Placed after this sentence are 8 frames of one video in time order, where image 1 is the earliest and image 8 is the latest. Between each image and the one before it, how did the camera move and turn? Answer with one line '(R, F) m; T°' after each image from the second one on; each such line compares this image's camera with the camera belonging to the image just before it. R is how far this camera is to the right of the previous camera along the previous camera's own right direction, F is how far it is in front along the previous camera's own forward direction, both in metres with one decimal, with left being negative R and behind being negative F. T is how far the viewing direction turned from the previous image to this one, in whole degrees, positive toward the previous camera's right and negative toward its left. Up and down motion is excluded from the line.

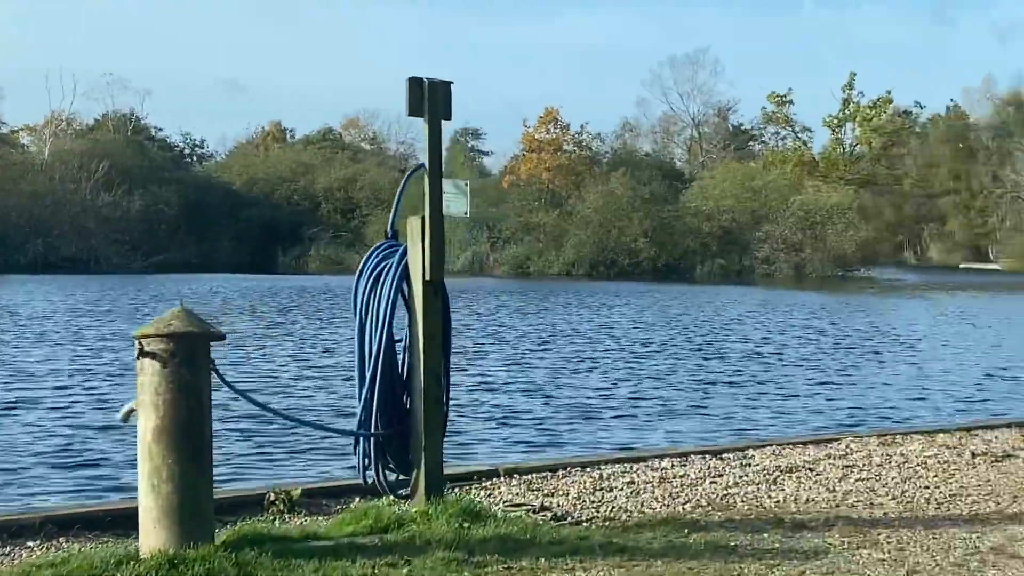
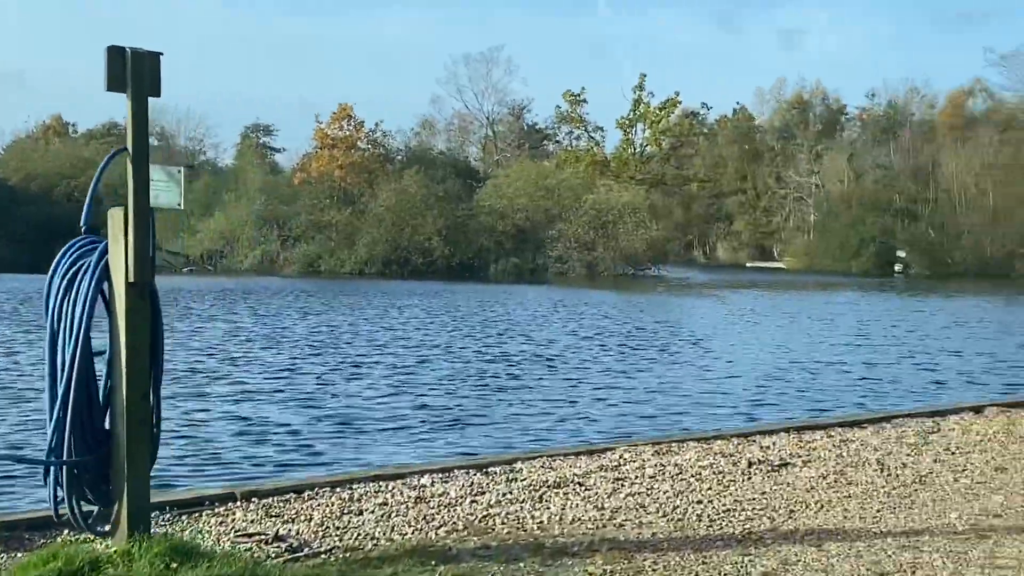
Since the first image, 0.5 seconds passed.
(+0.3, +0.8) m; +8°
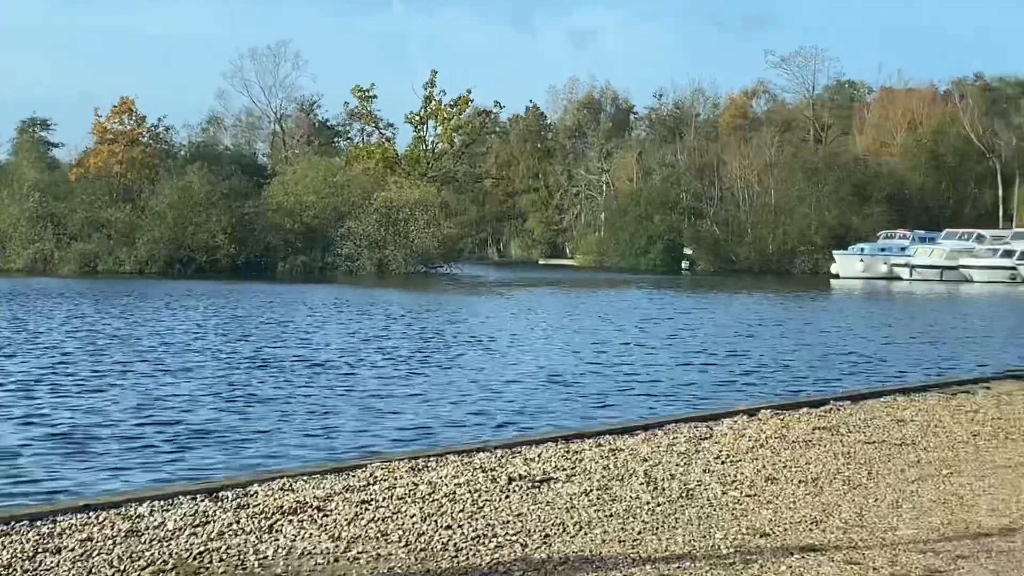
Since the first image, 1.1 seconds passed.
(+0.3, +0.8) m; +8°
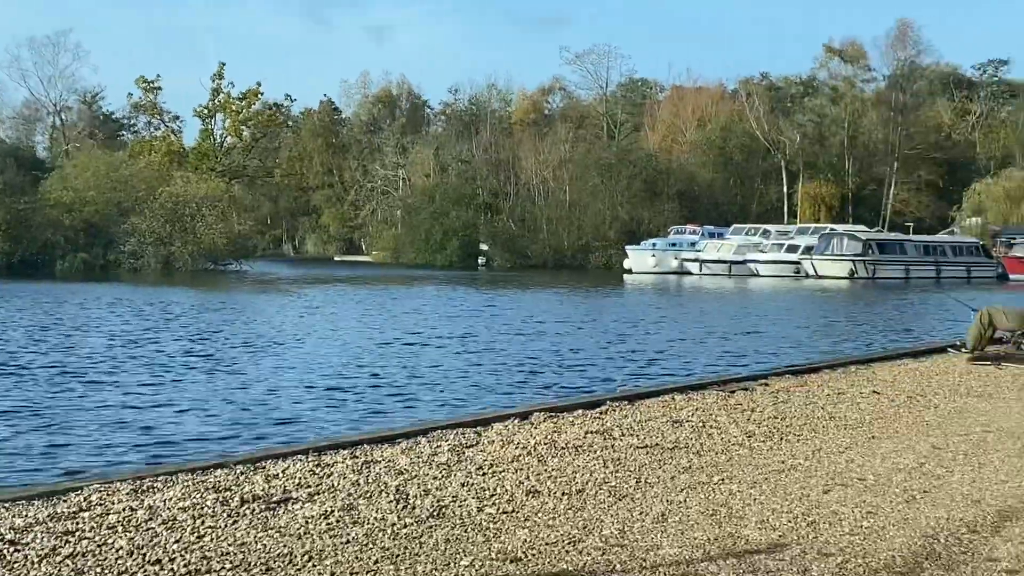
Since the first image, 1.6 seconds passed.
(+0.4, +0.7) m; +8°
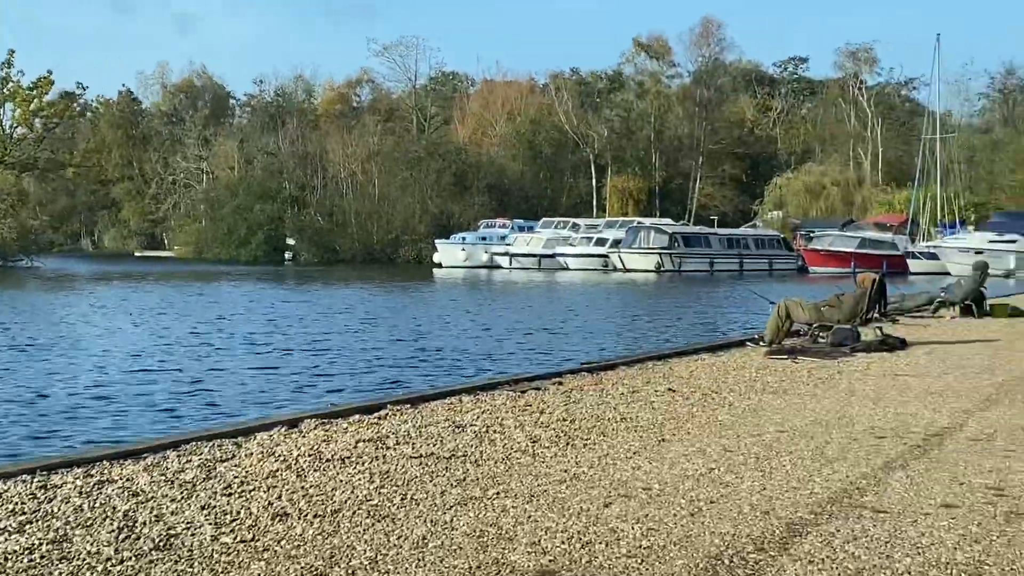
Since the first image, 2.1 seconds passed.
(+0.3, +0.8) m; +7°
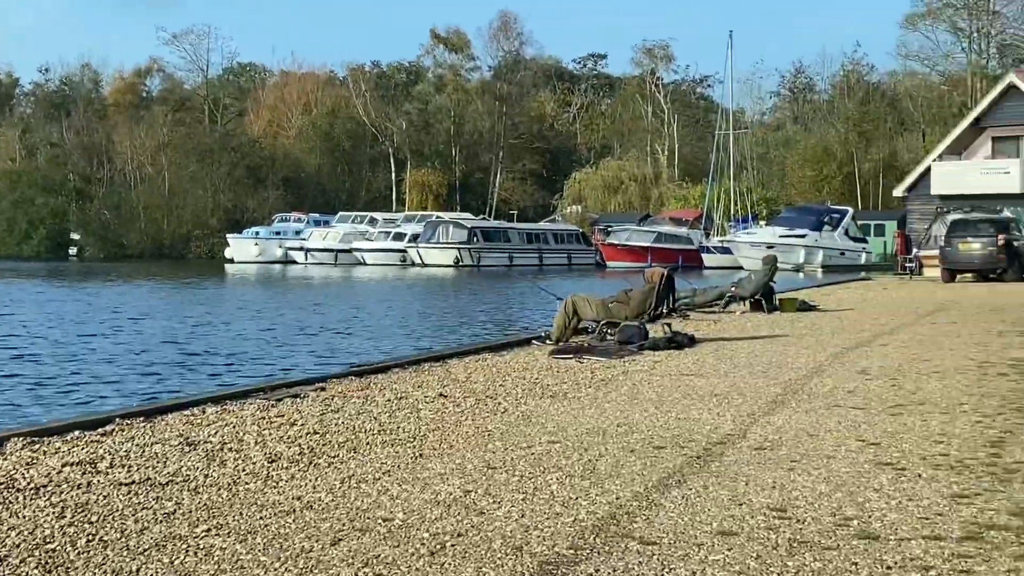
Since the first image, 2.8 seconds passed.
(+0.4, +1.1) m; +8°
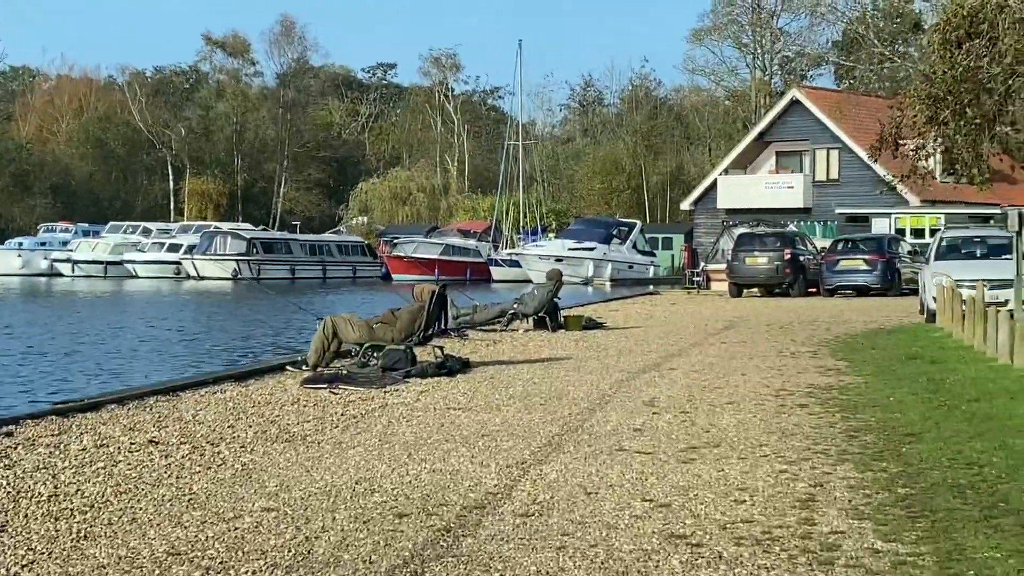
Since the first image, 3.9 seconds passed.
(+0.5, +1.8) m; +8°
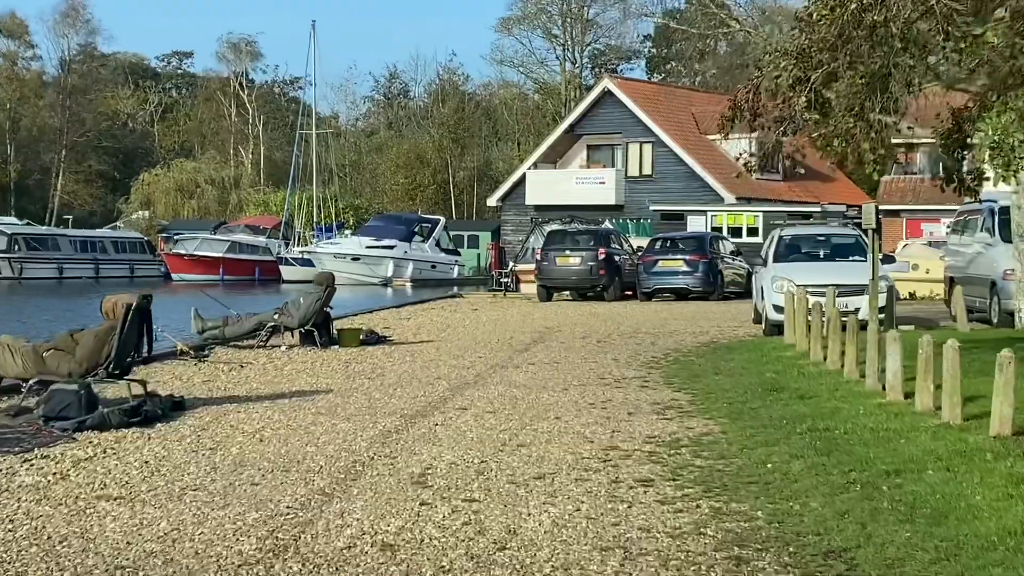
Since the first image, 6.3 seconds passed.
(+0.6, +4.2) m; +8°
